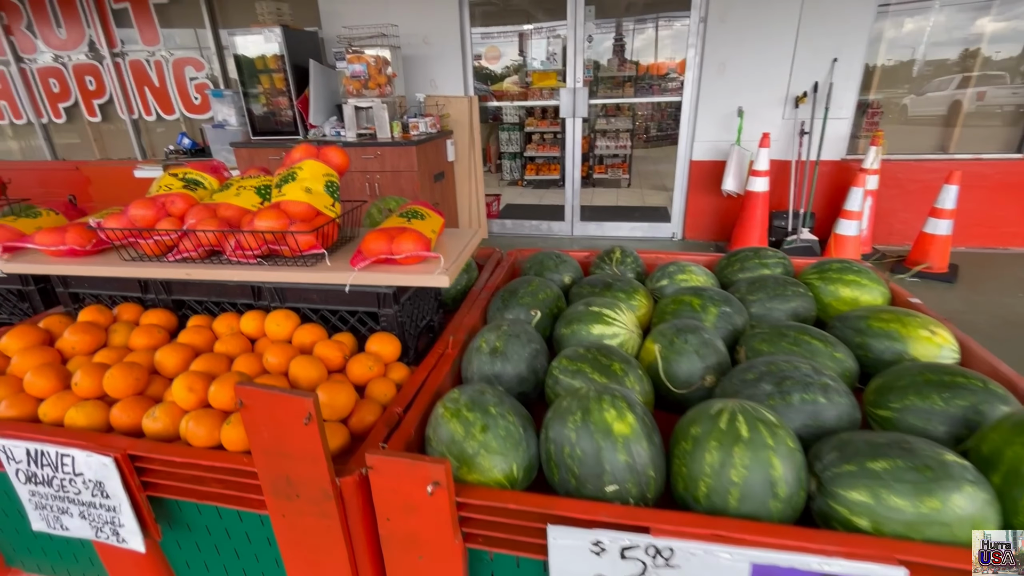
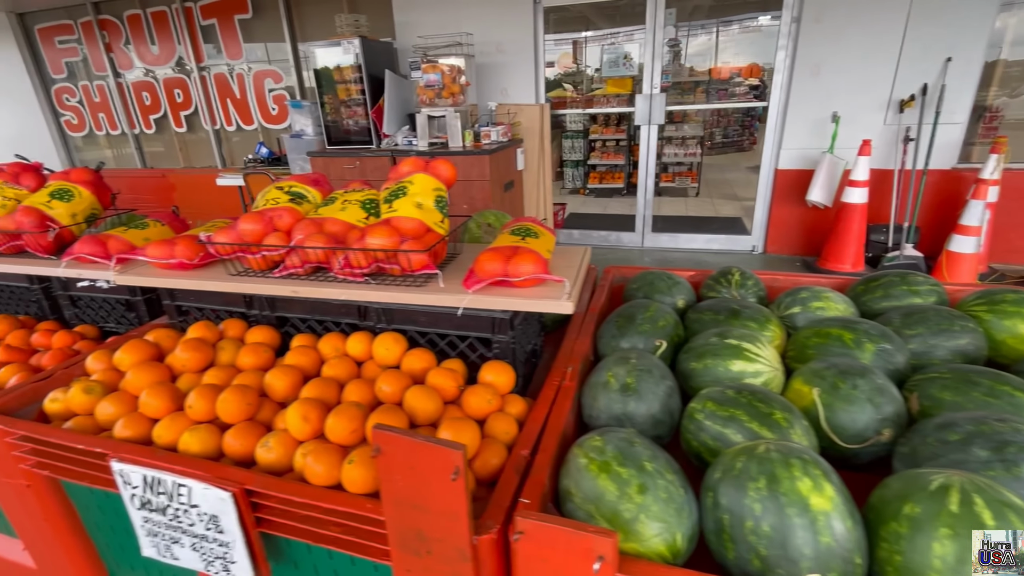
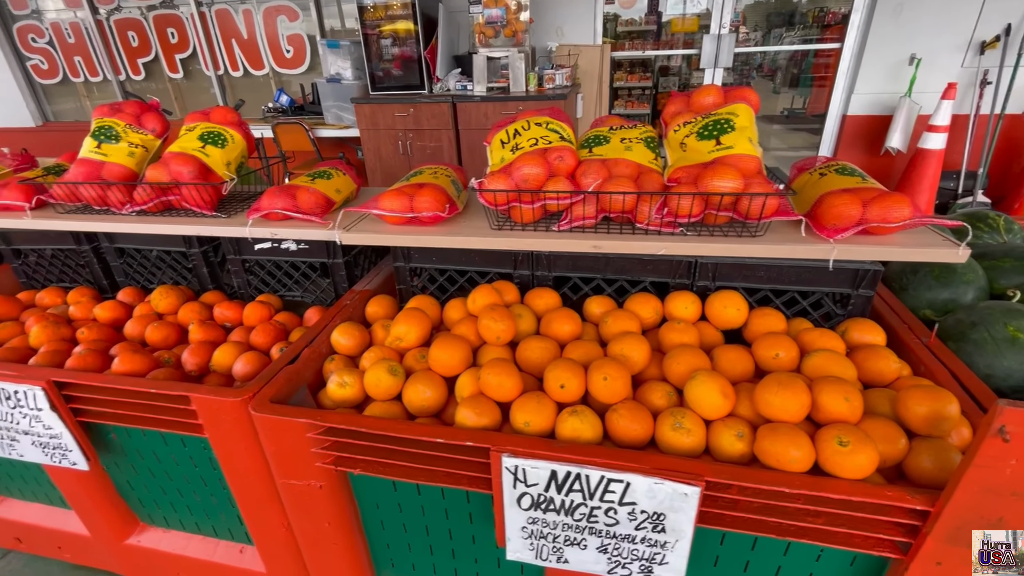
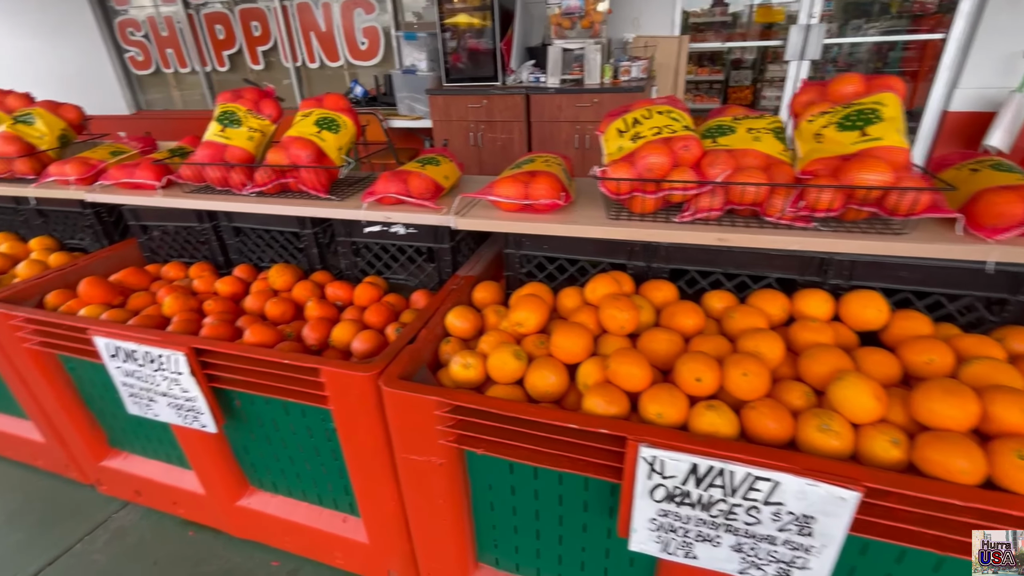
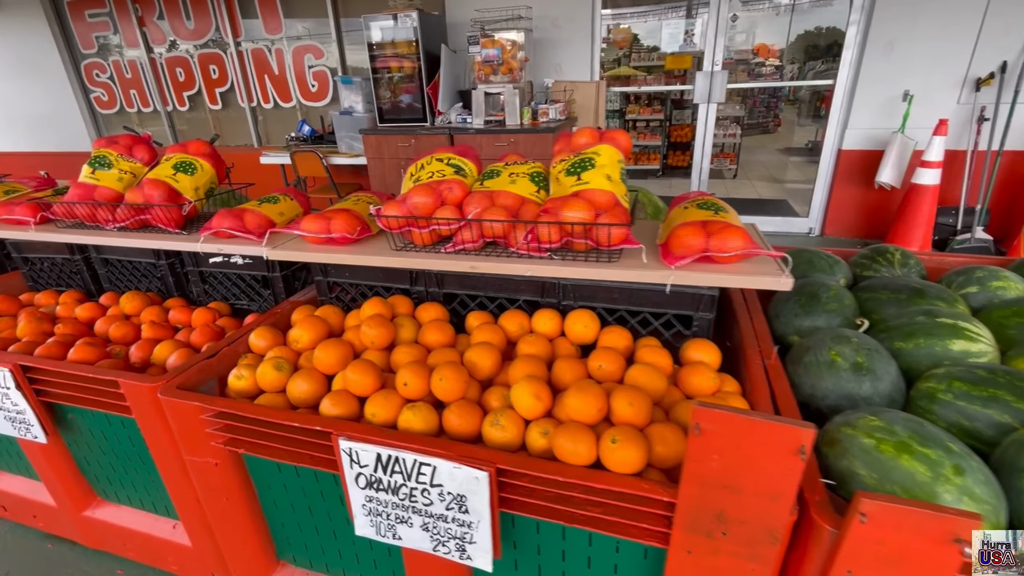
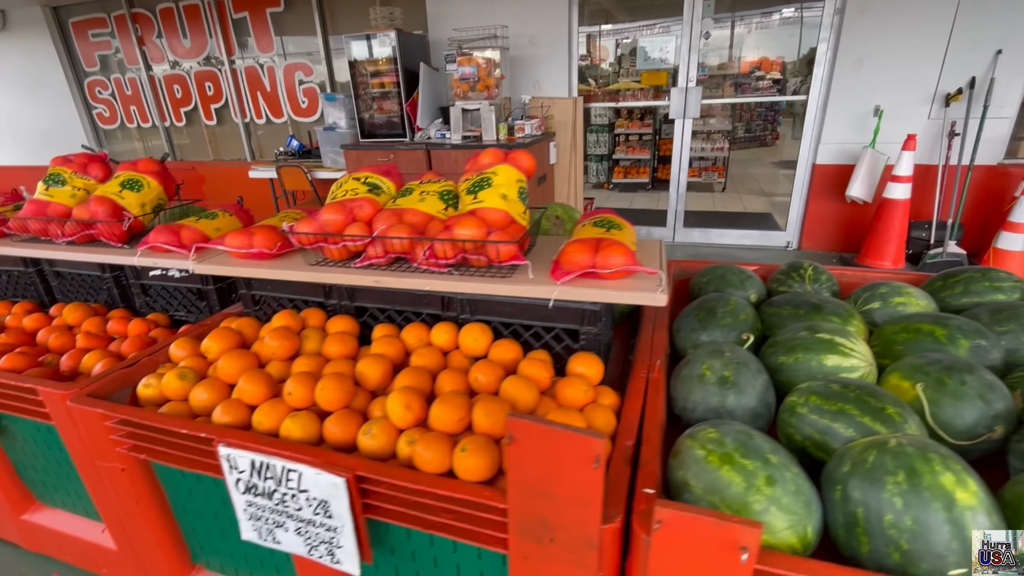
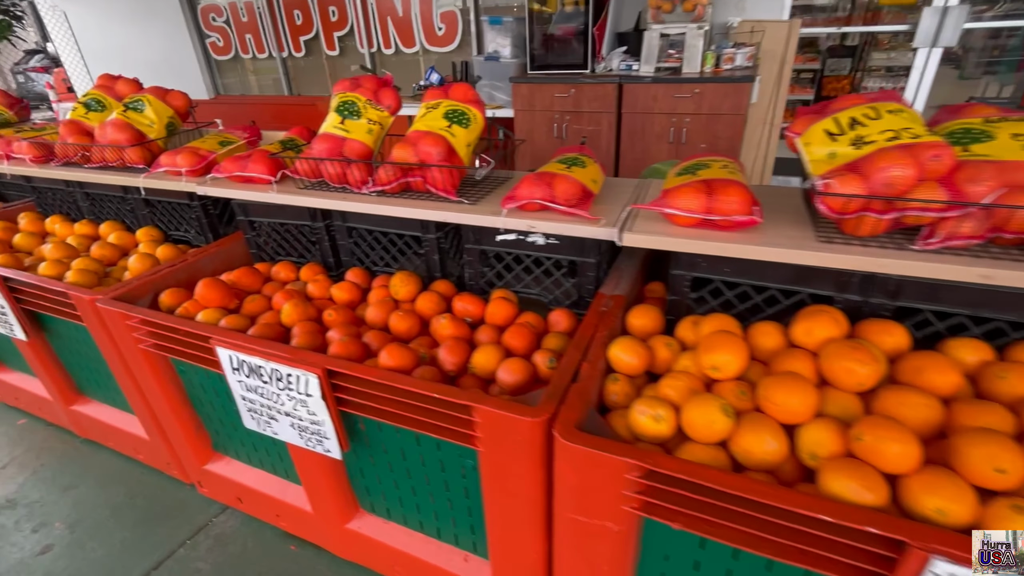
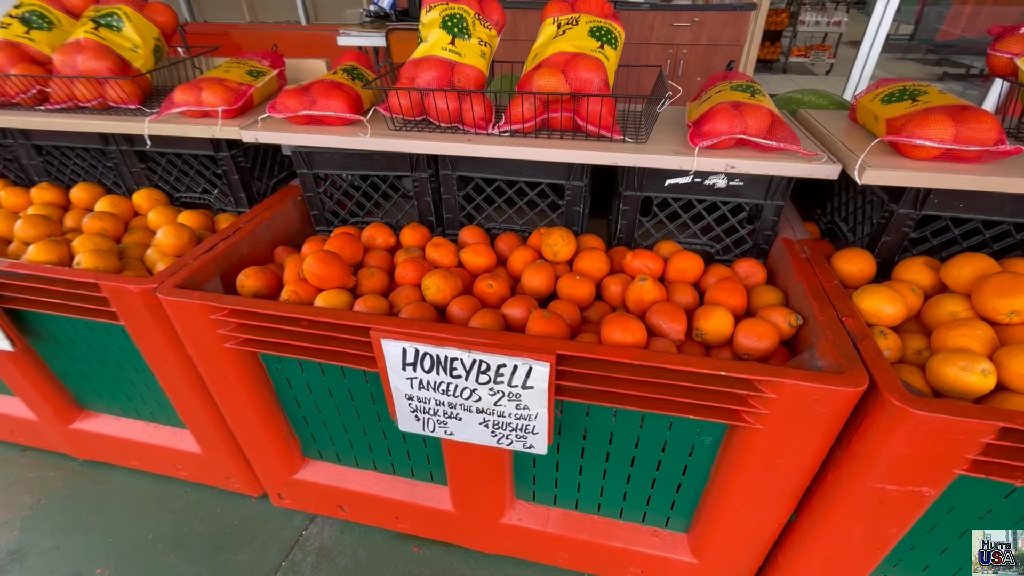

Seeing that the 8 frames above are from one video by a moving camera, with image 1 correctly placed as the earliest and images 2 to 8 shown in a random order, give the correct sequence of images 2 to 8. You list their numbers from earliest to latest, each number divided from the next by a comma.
2, 6, 5, 3, 4, 7, 8
